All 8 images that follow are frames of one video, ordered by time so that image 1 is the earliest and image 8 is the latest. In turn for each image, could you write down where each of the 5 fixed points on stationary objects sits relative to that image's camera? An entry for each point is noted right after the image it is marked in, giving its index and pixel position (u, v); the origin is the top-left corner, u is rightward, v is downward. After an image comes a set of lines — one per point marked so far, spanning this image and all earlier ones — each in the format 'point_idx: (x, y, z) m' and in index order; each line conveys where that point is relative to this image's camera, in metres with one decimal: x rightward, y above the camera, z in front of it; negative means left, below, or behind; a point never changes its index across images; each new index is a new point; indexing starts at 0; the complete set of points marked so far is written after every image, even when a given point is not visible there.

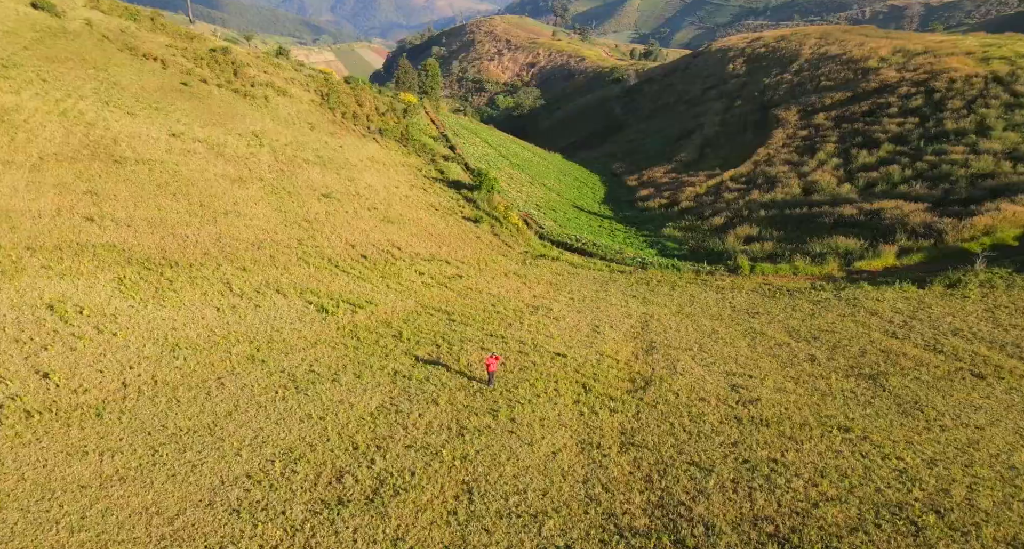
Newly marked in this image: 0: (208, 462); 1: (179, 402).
0: (-6.5, -4.5, +18.2) m
1: (-8.3, -3.5, +20.5) m
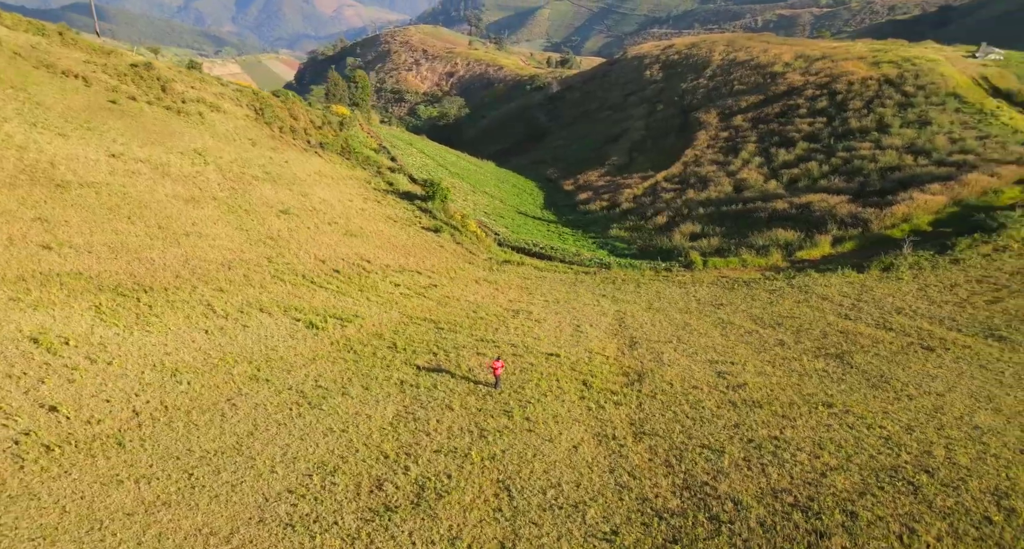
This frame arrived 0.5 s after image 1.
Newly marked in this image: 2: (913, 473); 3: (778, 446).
0: (-5.8, -4.9, +18.4) m
1: (-7.9, -4.1, +20.5) m
2: (+9.5, -4.7, +18.1) m
3: (+6.7, -4.3, +19.4) m
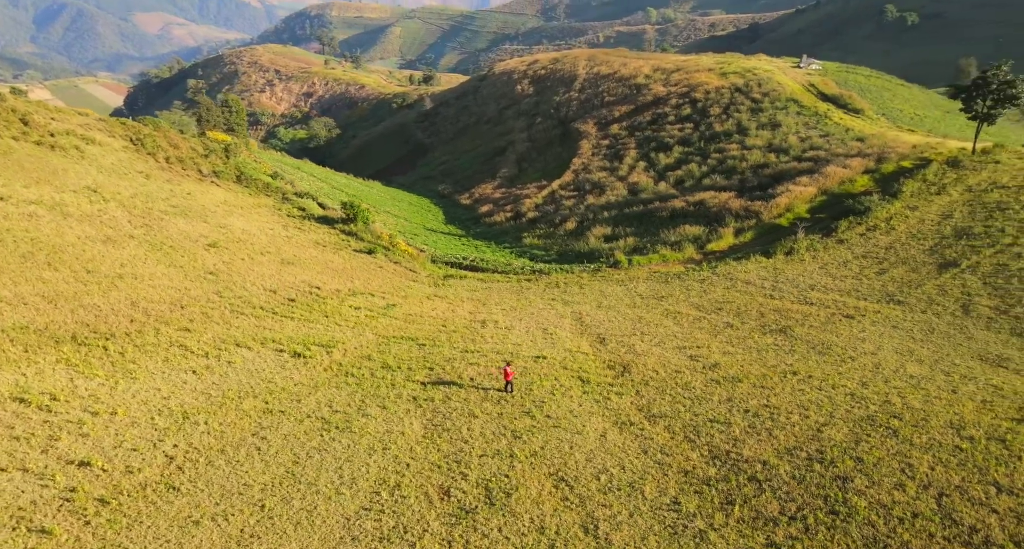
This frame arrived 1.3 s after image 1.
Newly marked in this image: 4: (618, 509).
0: (-4.4, -5.6, +18.9) m
1: (-6.9, -5.0, +20.6) m
2: (+10.6, -4.1, +21.7) m
3: (+7.6, -4.0, +22.3) m
4: (+2.6, -5.7, +17.8) m
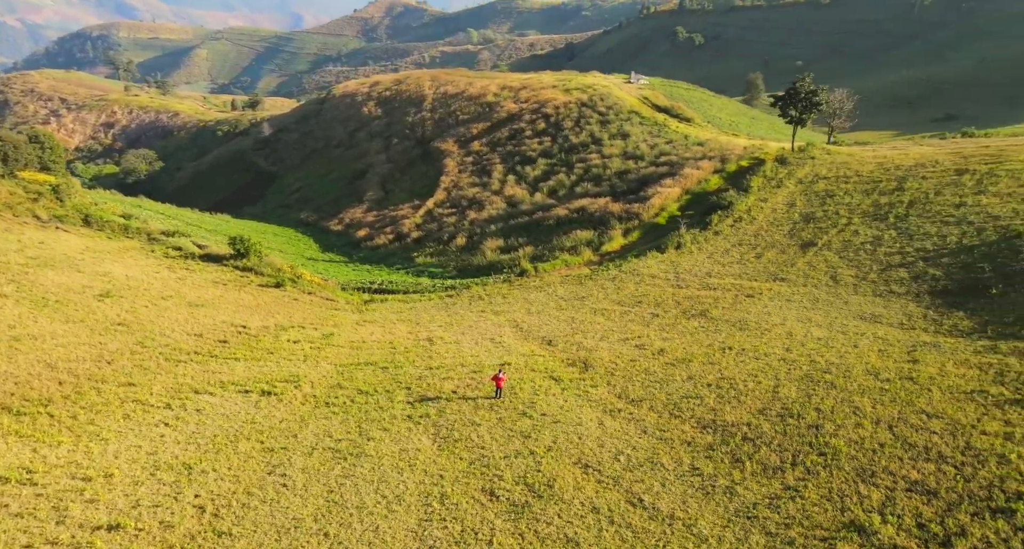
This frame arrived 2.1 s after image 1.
0: (-3.2, -6.3, +19.5) m
1: (-6.2, -6.0, +20.6) m
2: (+10.4, -3.4, +25.8) m
3: (+7.3, -3.7, +25.7) m
4: (+3.7, -5.6, +20.1) m
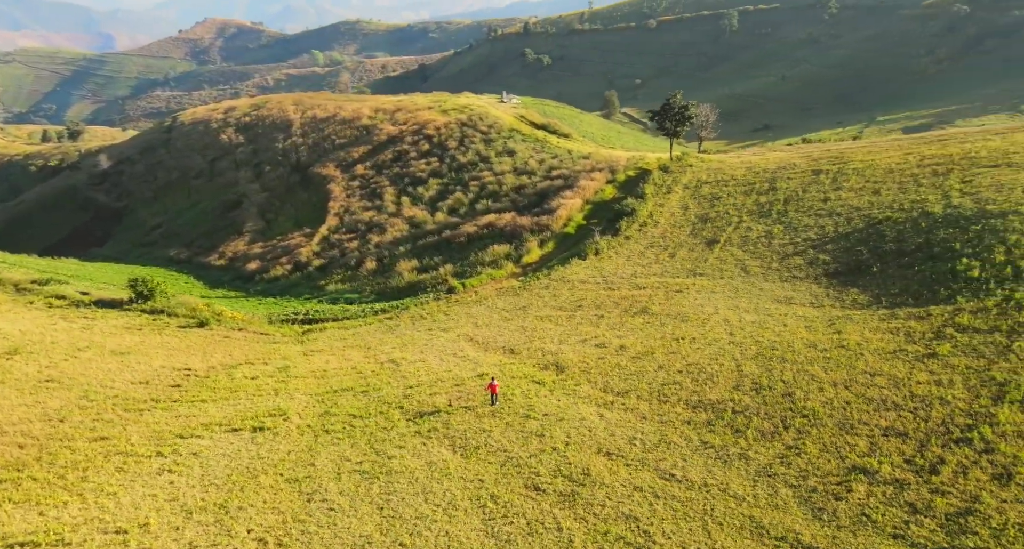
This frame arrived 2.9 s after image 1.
0: (-1.8, -6.8, +20.5) m
1: (-4.9, -6.8, +20.9) m
2: (+9.9, -3.0, +29.6) m
3: (+7.0, -3.5, +28.9) m
4: (+4.8, -5.6, +22.6) m
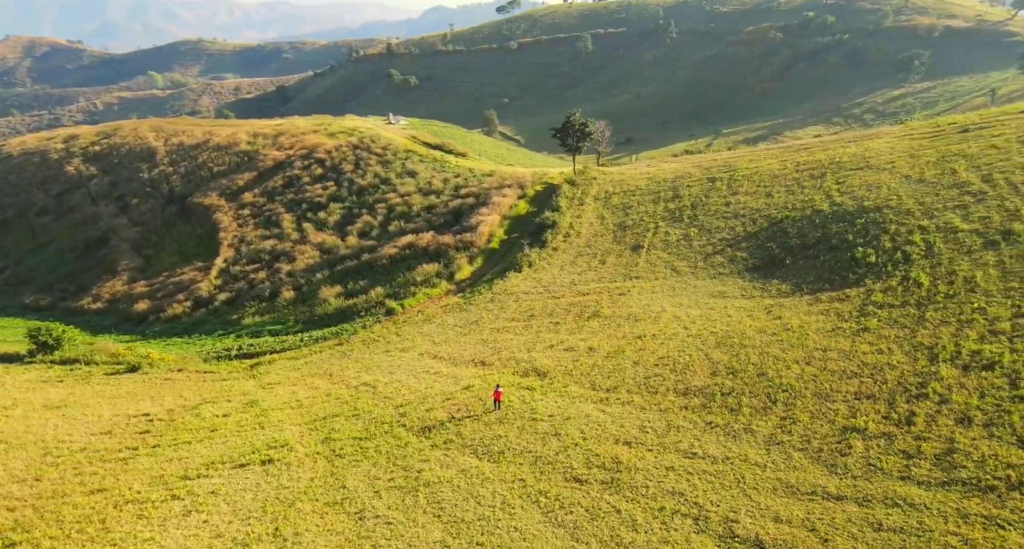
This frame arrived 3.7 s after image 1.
0: (-0.2, -7.2, +21.7) m
1: (-3.3, -7.4, +21.5) m
2: (+9.2, -2.9, +33.0) m
3: (+6.5, -3.6, +31.7) m
4: (+5.8, -5.6, +25.1) m
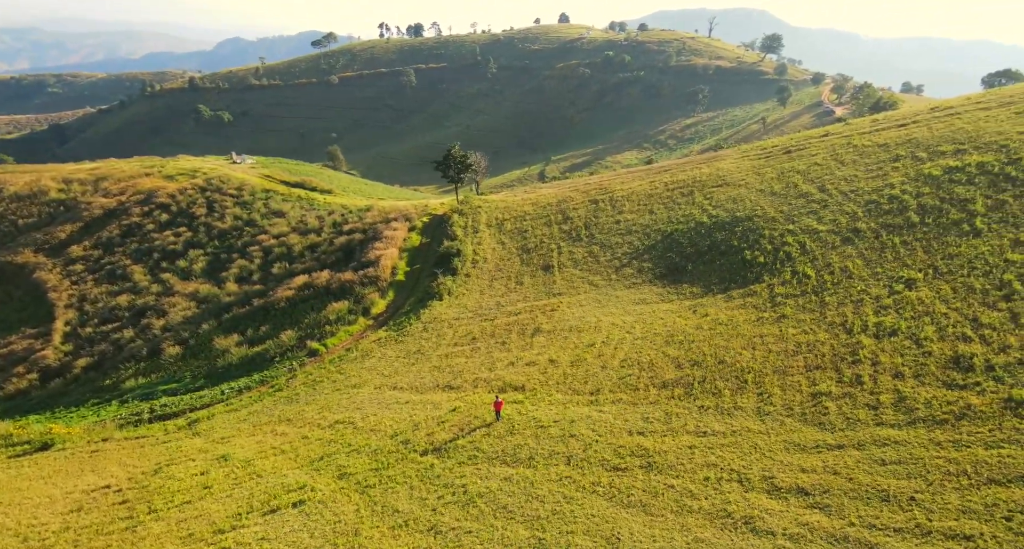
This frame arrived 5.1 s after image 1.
0: (+2.0, -7.7, +23.9) m
1: (-0.9, -8.1, +22.9) m
2: (+7.7, -3.2, +37.4) m
3: (+5.5, -4.0, +35.4) m
4: (+6.7, -5.7, +28.8) m
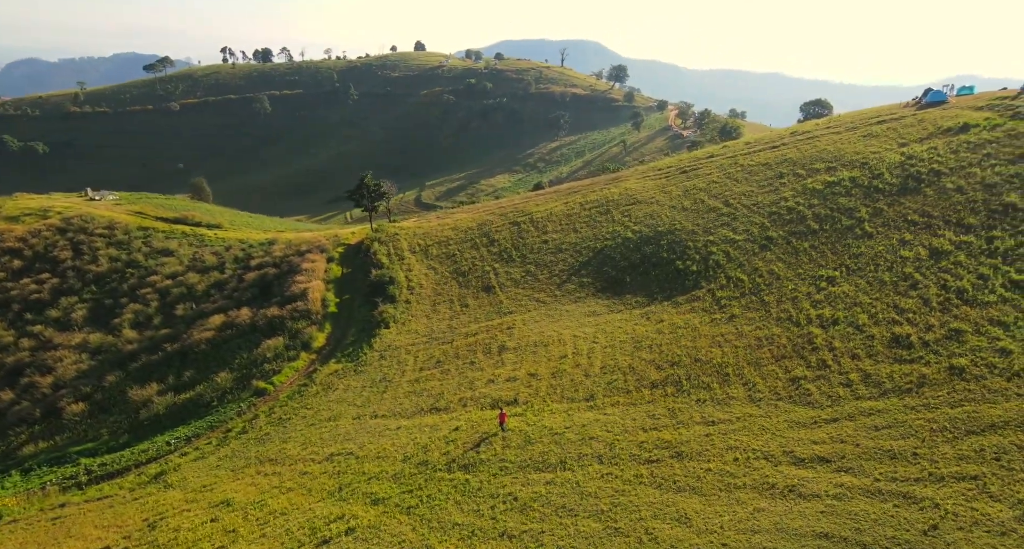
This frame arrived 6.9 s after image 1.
0: (+4.1, -7.9, +25.9) m
1: (+1.5, -8.5, +24.2) m
2: (+6.6, -3.7, +40.4) m
3: (+4.9, -4.6, +38.0) m
4: (+7.6, -6.0, +31.7) m
